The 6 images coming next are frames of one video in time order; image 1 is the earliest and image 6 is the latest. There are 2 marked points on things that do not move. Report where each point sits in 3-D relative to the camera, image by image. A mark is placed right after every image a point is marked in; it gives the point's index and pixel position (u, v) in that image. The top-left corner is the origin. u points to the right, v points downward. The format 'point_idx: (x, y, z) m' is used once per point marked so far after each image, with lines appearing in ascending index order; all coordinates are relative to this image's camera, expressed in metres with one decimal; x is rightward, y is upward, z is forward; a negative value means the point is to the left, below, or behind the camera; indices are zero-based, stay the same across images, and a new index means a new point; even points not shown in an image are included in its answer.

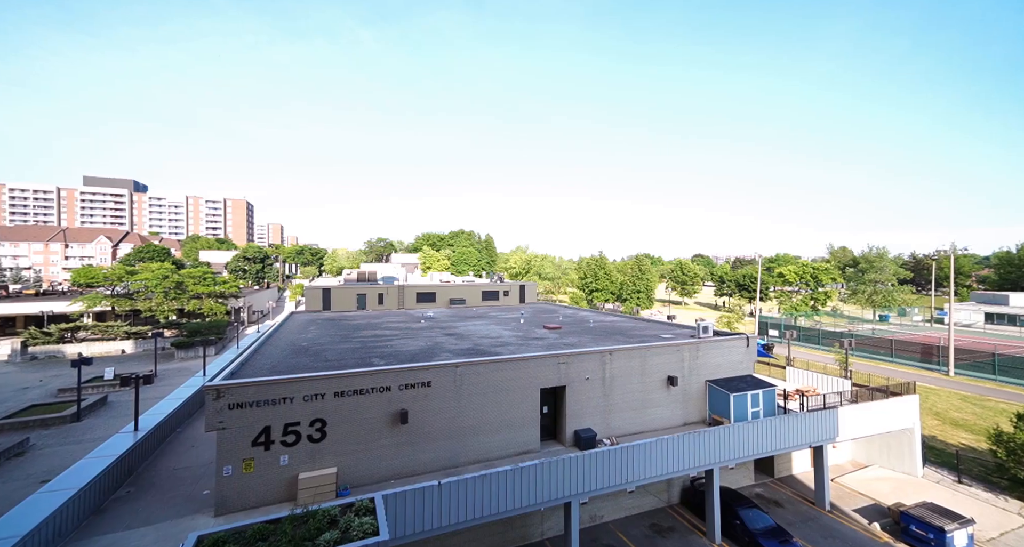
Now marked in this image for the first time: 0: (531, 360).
0: (+0.7, -3.0, +17.0) m
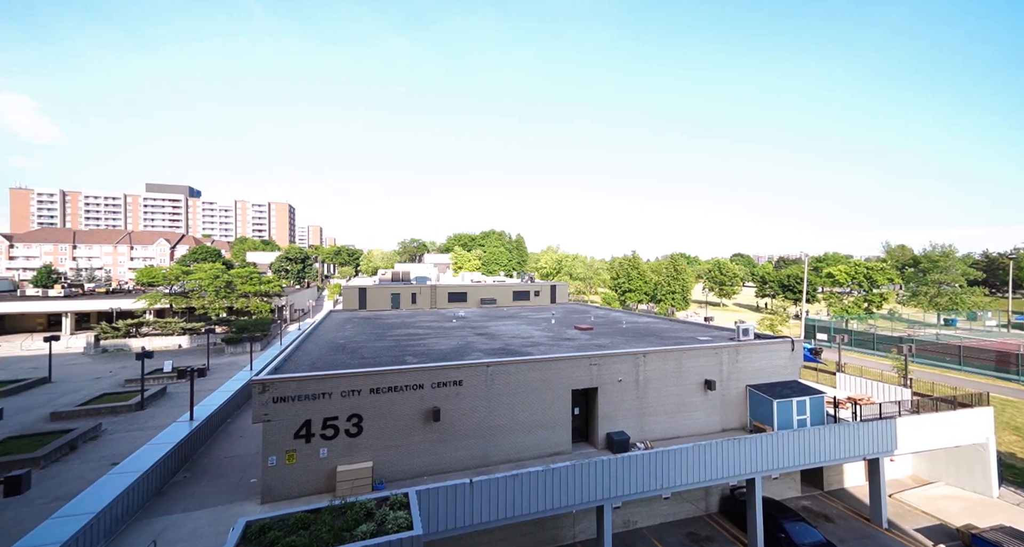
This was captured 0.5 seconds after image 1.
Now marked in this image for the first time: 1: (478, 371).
0: (+1.8, -3.0, +16.8) m
1: (-1.1, -3.2, +16.4) m
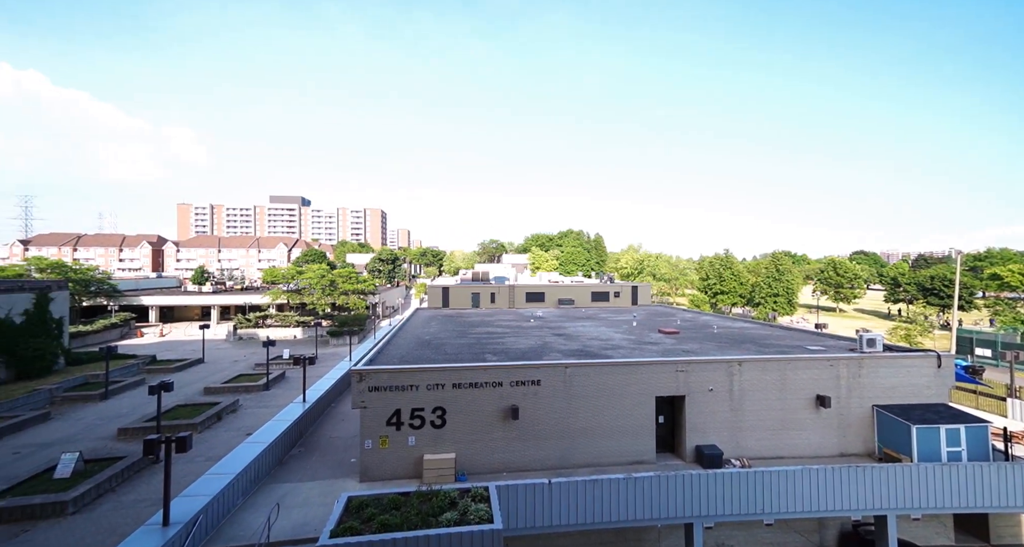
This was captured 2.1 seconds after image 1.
0: (+4.4, -3.0, +16.0) m
1: (+1.4, -3.2, +16.0) m
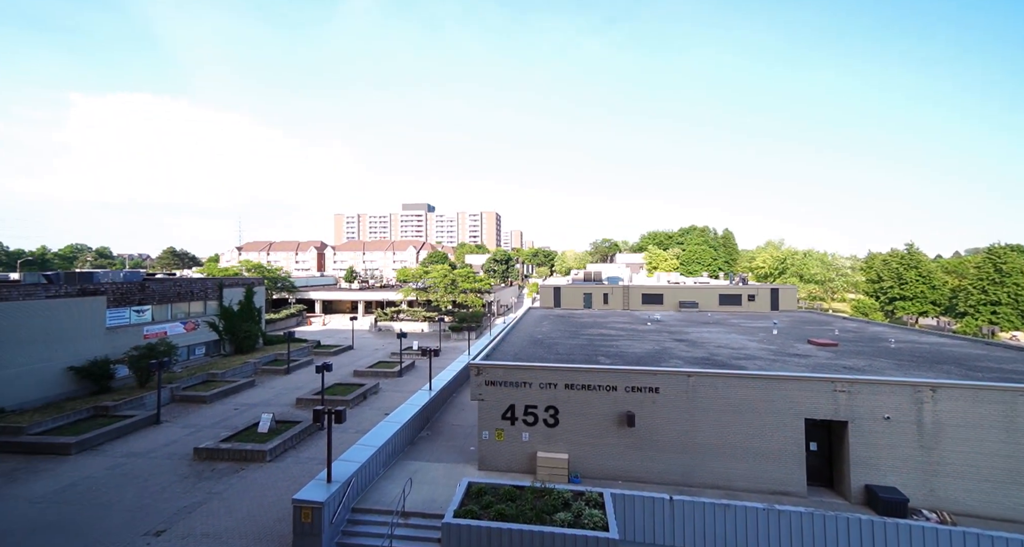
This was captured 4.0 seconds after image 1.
0: (+7.8, -3.0, +14.0) m
1: (+4.9, -3.2, +14.6) m
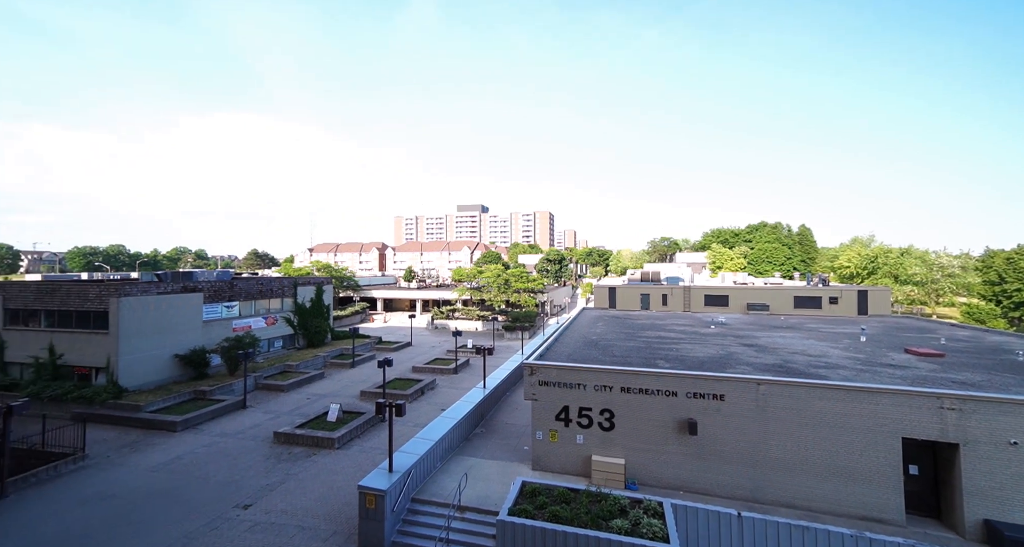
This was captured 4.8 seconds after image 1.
0: (+9.3, -3.0, +12.6) m
1: (+6.5, -3.2, +13.5) m
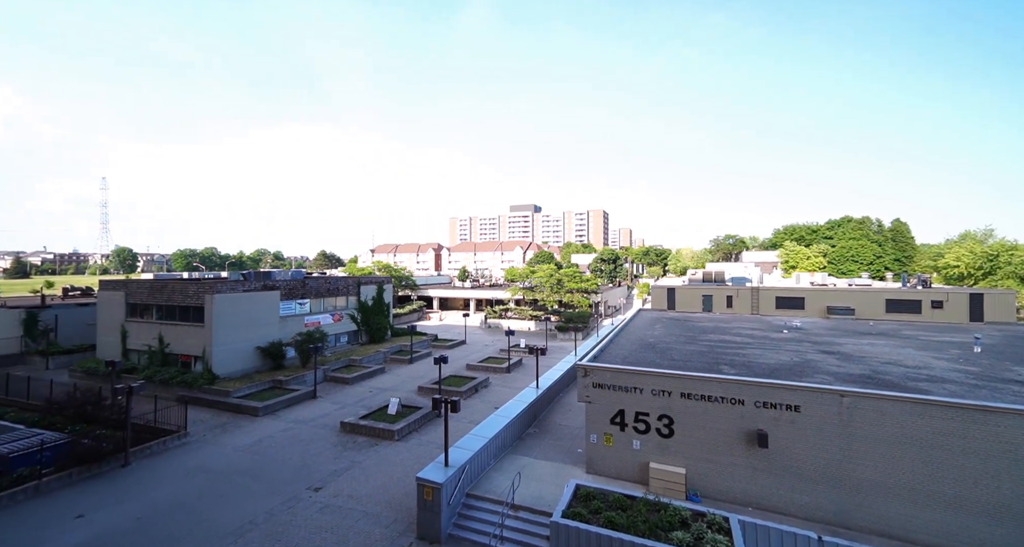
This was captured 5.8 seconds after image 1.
0: (+10.6, -3.0, +10.9) m
1: (+7.9, -3.2, +12.2) m
